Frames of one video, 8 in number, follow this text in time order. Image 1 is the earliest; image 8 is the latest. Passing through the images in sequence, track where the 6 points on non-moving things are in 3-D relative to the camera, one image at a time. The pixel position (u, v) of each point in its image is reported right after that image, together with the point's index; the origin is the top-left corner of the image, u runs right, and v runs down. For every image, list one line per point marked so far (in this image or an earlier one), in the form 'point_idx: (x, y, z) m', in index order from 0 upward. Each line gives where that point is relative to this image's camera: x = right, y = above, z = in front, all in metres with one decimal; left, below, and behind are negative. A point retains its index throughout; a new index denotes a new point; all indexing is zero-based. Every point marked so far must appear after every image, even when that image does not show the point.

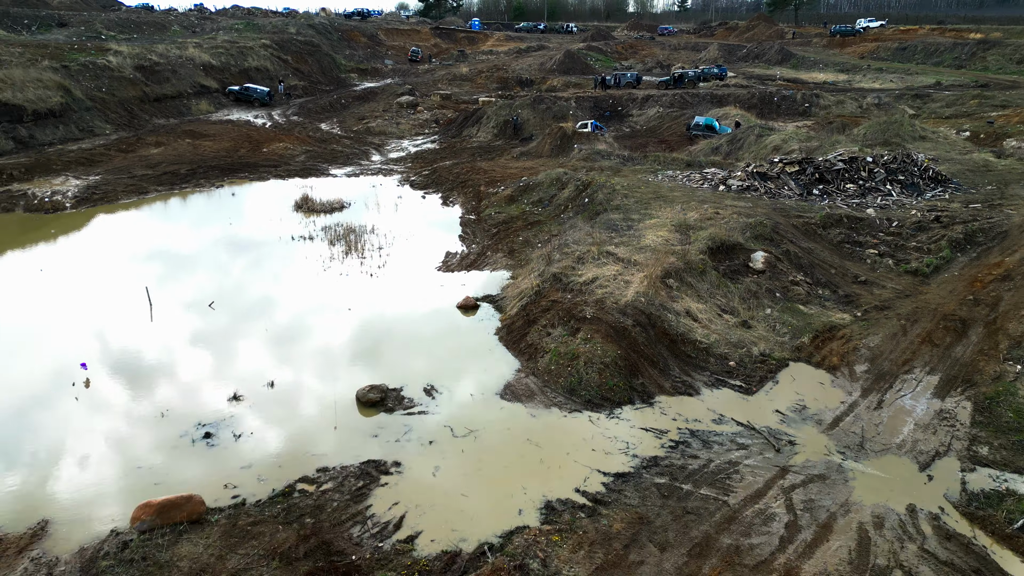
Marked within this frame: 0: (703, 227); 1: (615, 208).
0: (+4.3, +1.3, +16.1) m
1: (+2.6, +2.0, +18.0) m
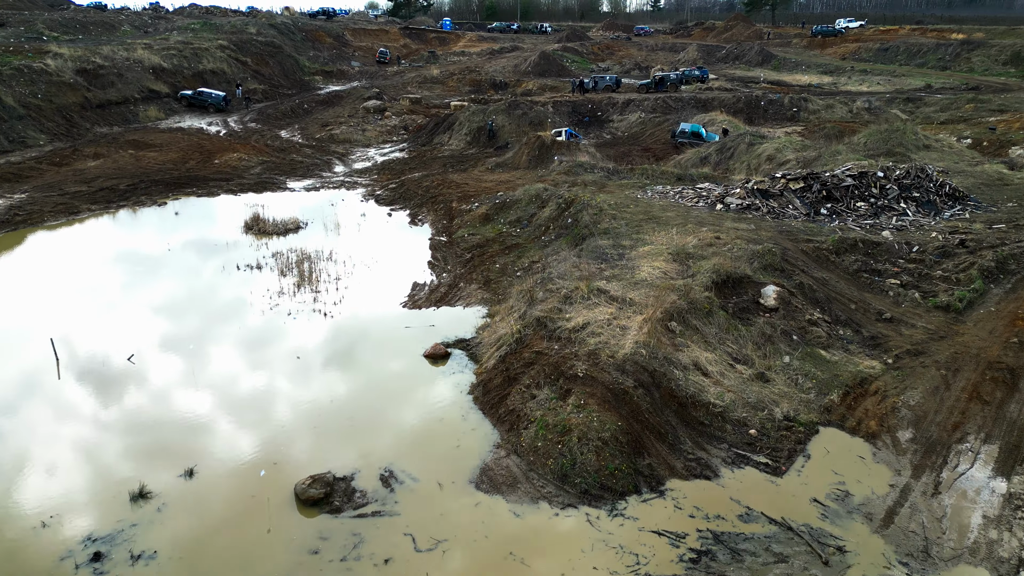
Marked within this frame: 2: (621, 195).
0: (+3.8, +0.6, +14.2) m
1: (+2.0, +1.3, +16.0) m
2: (+2.9, +2.4, +19.1) m
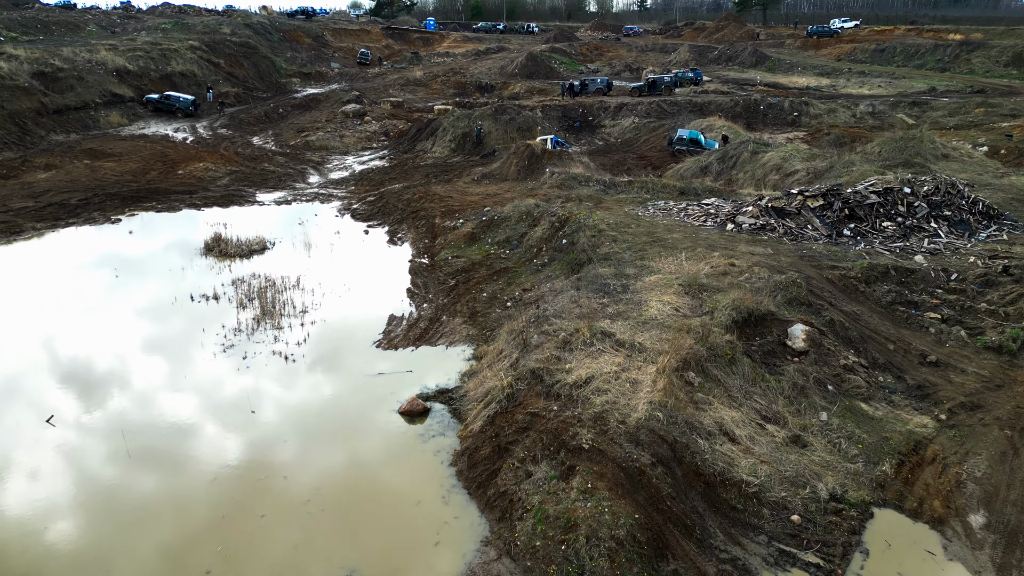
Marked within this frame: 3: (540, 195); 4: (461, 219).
0: (+3.6, 0.0, +12.5) m
1: (+1.8, +0.6, +14.2) m
2: (+2.6, +1.8, +17.4) m
3: (+0.7, +2.5, +19.3) m
4: (-1.4, +1.9, +19.7) m
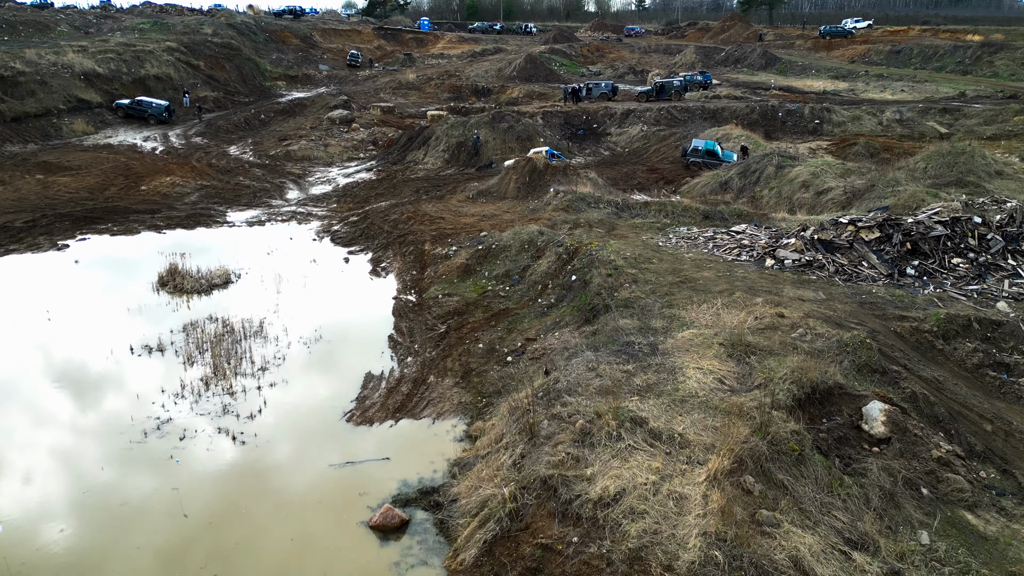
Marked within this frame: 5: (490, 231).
0: (+3.7, -0.9, +10.1) m
1: (+1.8, -0.3, +11.9) m
2: (+2.6, +0.9, +15.0) m
3: (+0.7, +1.6, +16.9) m
4: (-1.4, +1.0, +17.3) m
5: (-0.5, +1.4, +17.7) m
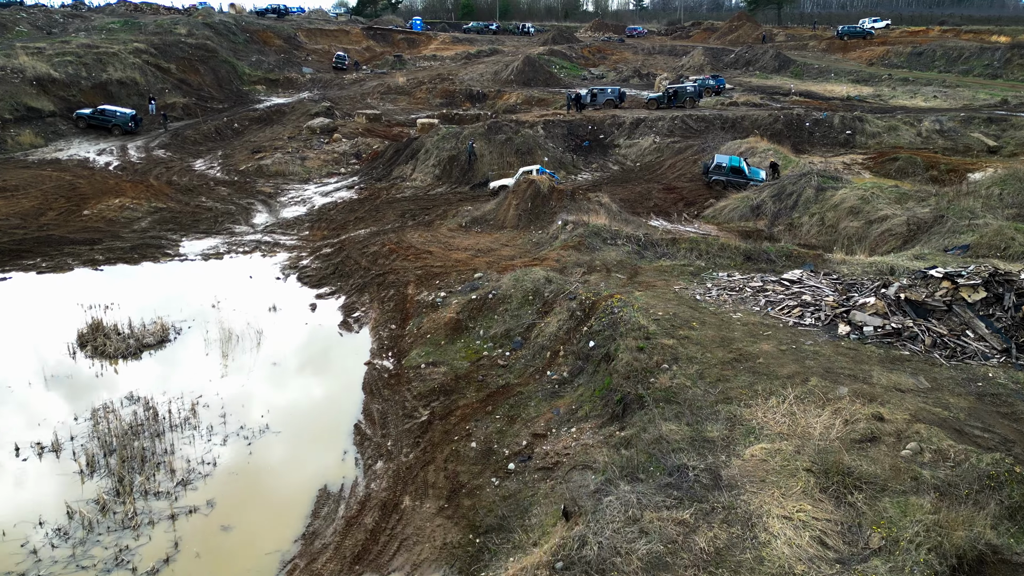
0: (+3.7, -2.0, +7.2) m
1: (+1.9, -1.3, +8.9) m
2: (+2.6, -0.1, +12.1) m
3: (+0.7, +0.5, +14.0) m
4: (-1.4, -0.1, +14.4) m
5: (-0.5, +0.3, +14.8) m
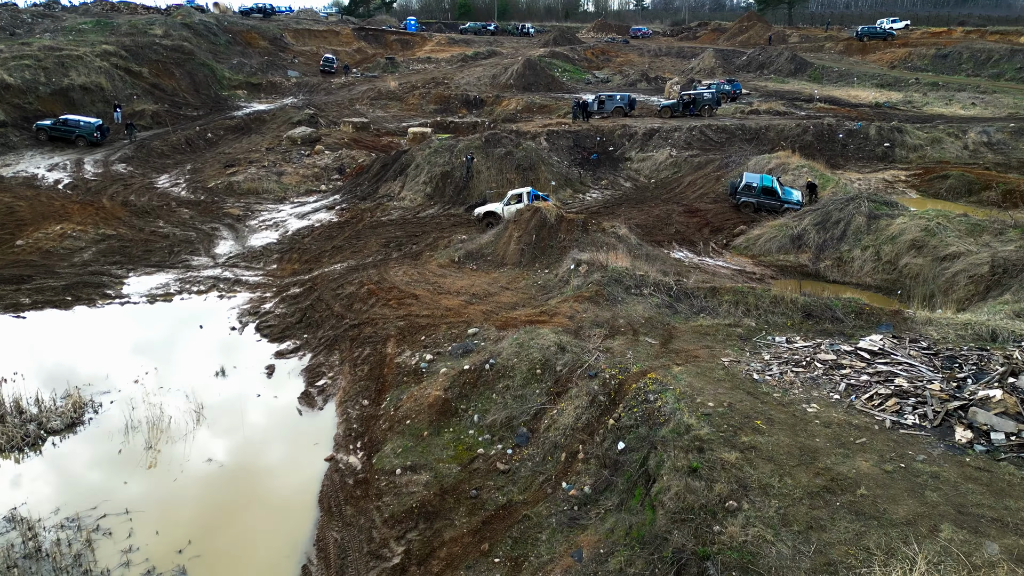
0: (+3.8, -2.9, +4.5) m
1: (+1.9, -2.3, +6.2) m
2: (+2.7, -1.1, +9.4) m
3: (+0.8, -0.5, +11.3) m
4: (-1.4, -1.1, +11.7) m
5: (-0.5, -0.6, +12.1) m
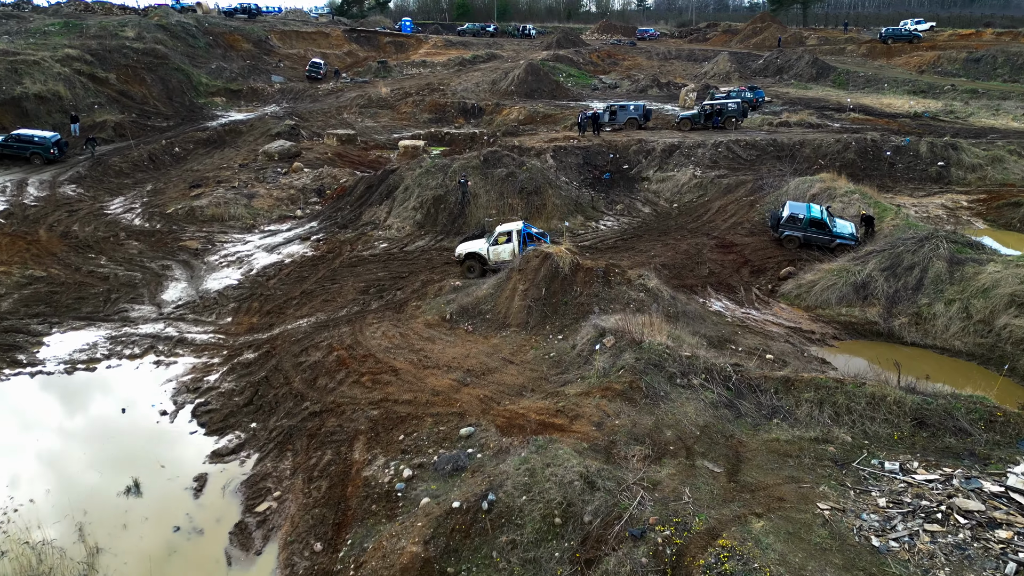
0: (+3.9, -4.0, +1.6) m
1: (+2.0, -3.4, +3.3) m
2: (+2.7, -2.2, +6.5) m
3: (+0.8, -1.6, +8.4) m
4: (-1.3, -2.2, +8.8) m
5: (-0.4, -1.8, +9.2) m
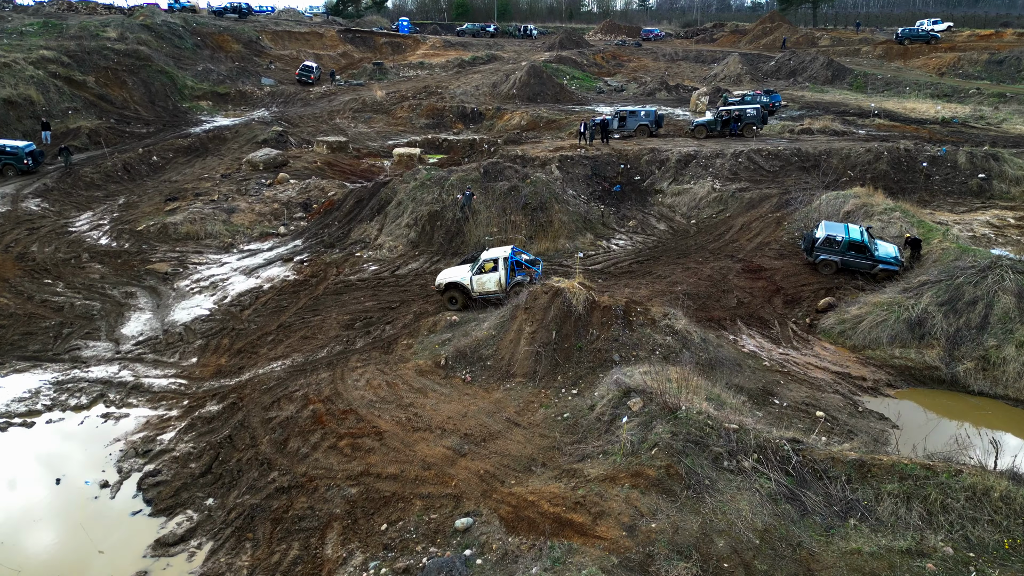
0: (+3.9, -4.7, -0.1) m
1: (+2.1, -4.0, +1.6) m
2: (+2.8, -2.8, +4.8) m
3: (+0.9, -2.2, +6.7) m
4: (-1.2, -2.8, +7.1) m
5: (-0.3, -2.4, +7.5) m
